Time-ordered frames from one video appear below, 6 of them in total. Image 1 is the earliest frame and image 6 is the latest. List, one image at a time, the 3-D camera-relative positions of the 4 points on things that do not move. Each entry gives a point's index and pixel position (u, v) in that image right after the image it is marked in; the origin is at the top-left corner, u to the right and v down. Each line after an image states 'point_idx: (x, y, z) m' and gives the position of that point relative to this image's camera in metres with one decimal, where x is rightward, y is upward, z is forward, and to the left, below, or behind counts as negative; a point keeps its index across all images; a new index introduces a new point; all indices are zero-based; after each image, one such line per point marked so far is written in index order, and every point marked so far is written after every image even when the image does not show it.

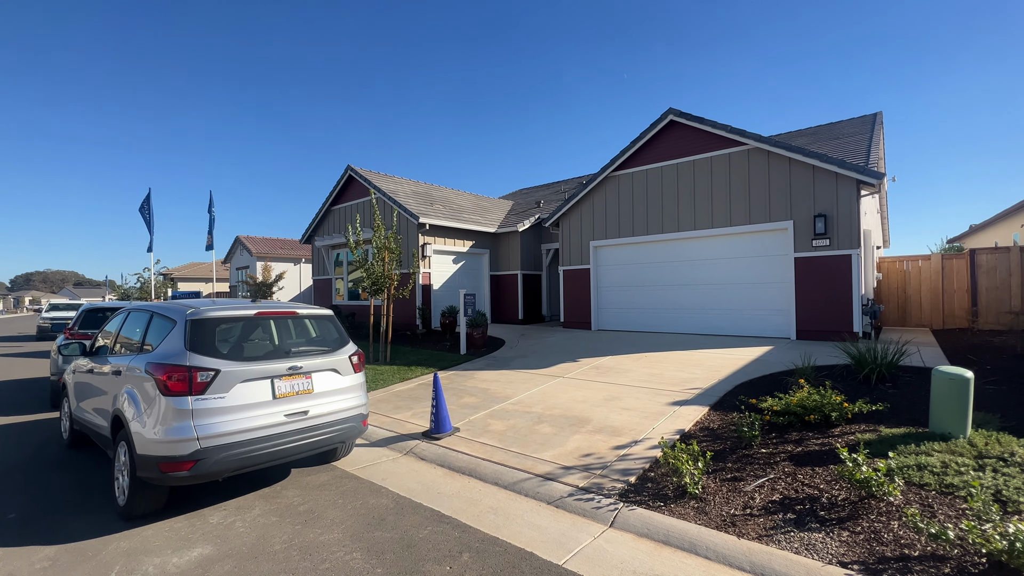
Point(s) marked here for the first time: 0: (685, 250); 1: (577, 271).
0: (+4.6, +1.0, +12.2) m
1: (+2.0, +0.5, +14.2) m
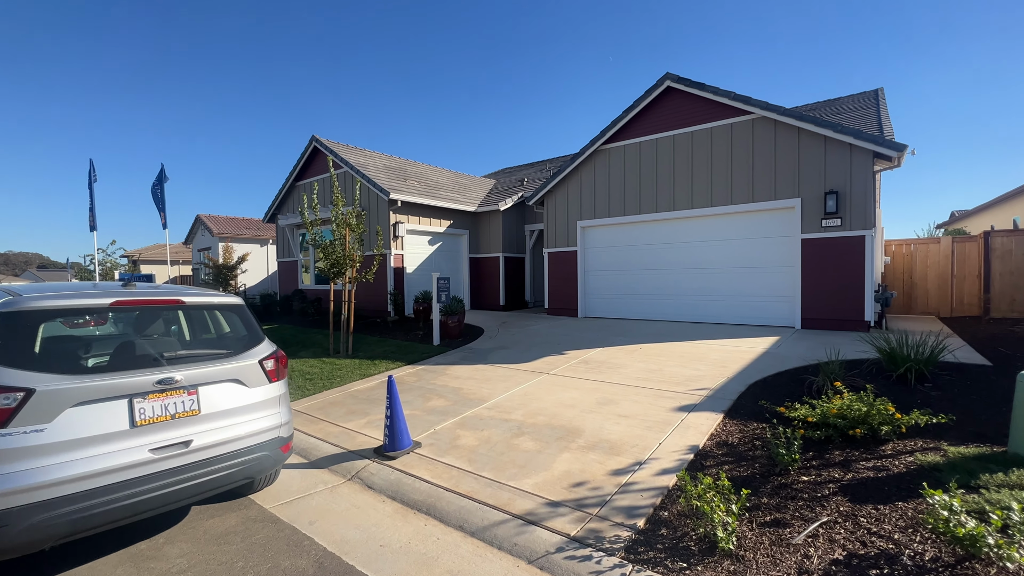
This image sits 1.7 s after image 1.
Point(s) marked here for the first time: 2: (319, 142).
0: (+4.1, +1.4, +11.2) m
1: (+1.5, +1.0, +13.1) m
2: (-6.2, +4.7, +14.8) m
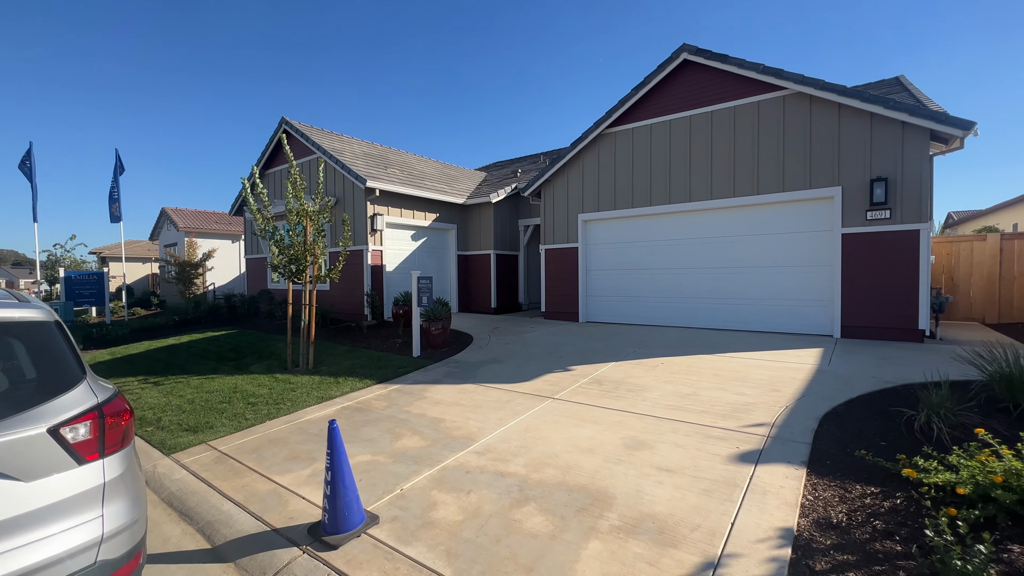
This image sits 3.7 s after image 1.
0: (+4.0, +1.4, +9.8) m
1: (+1.3, +1.0, +11.7) m
2: (-6.4, +4.7, +13.2) m
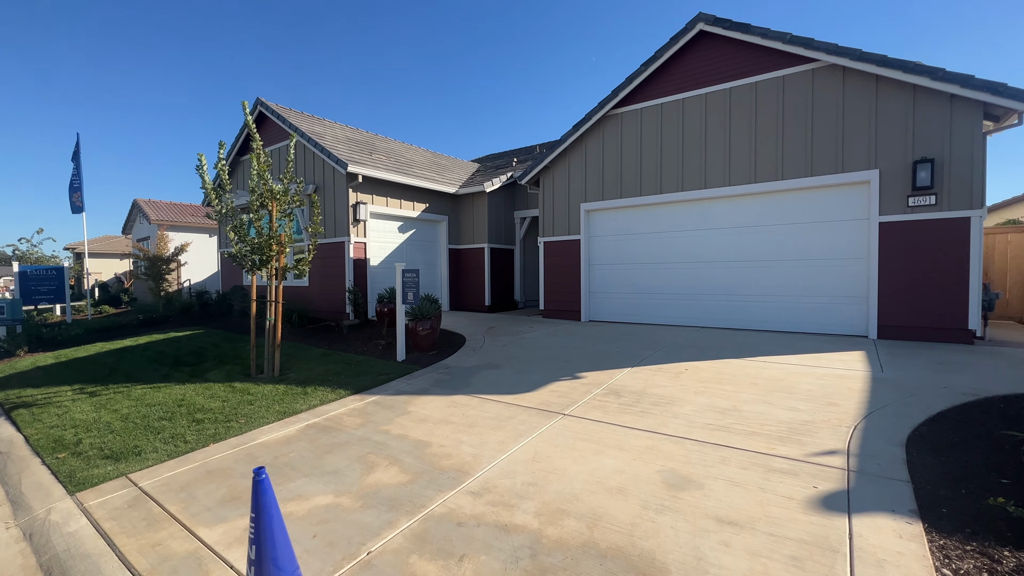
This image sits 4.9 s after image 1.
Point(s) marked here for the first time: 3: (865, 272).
0: (+3.9, +1.5, +8.9) m
1: (+1.2, +1.1, +10.8) m
2: (-6.5, +4.8, +12.1) m
3: (+5.9, +0.3, +7.5) m
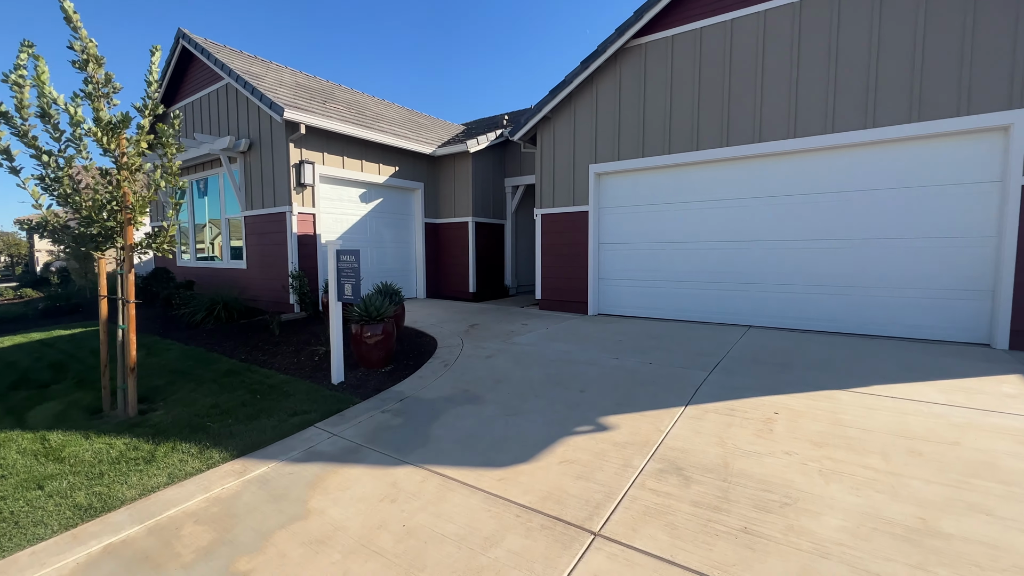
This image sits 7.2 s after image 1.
0: (+3.8, +1.6, +6.7) m
1: (+1.0, +1.3, +8.5) m
2: (-6.7, +5.2, +9.5) m
3: (+5.7, +0.4, +5.4) m
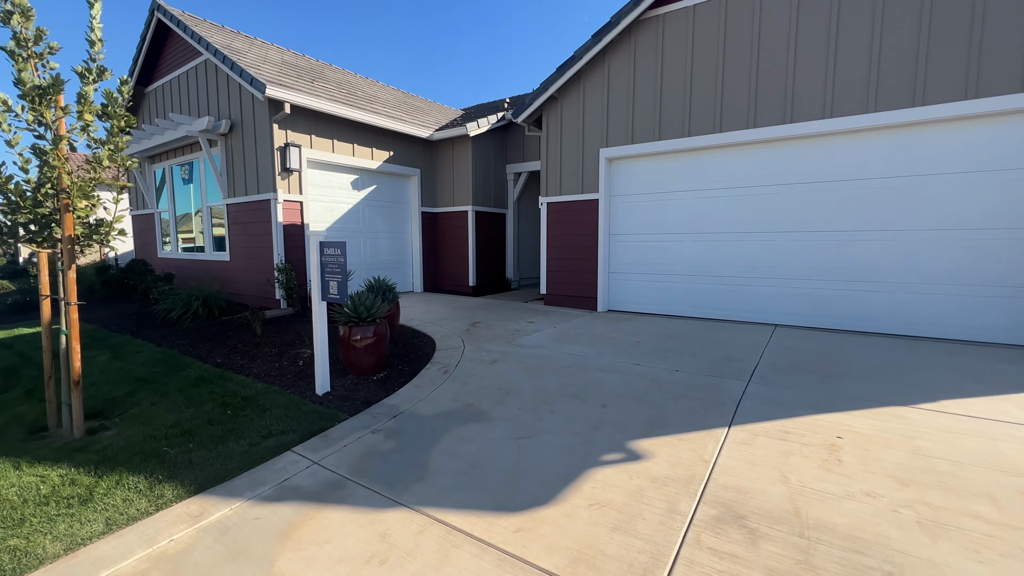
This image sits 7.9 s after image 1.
0: (+3.9, +1.7, +6.0) m
1: (+1.1, +1.4, +7.9) m
2: (-6.7, +5.3, +8.7) m
3: (+5.8, +0.4, +4.8) m
